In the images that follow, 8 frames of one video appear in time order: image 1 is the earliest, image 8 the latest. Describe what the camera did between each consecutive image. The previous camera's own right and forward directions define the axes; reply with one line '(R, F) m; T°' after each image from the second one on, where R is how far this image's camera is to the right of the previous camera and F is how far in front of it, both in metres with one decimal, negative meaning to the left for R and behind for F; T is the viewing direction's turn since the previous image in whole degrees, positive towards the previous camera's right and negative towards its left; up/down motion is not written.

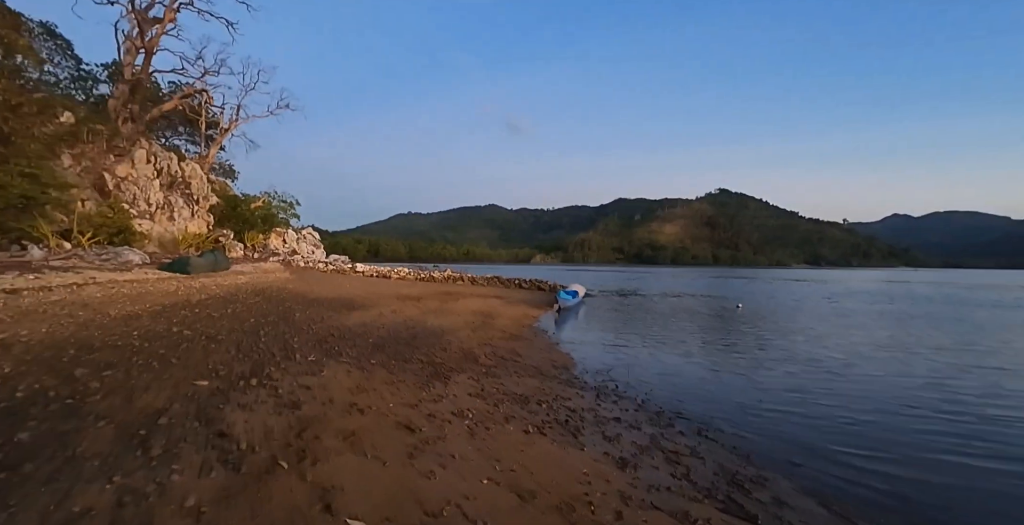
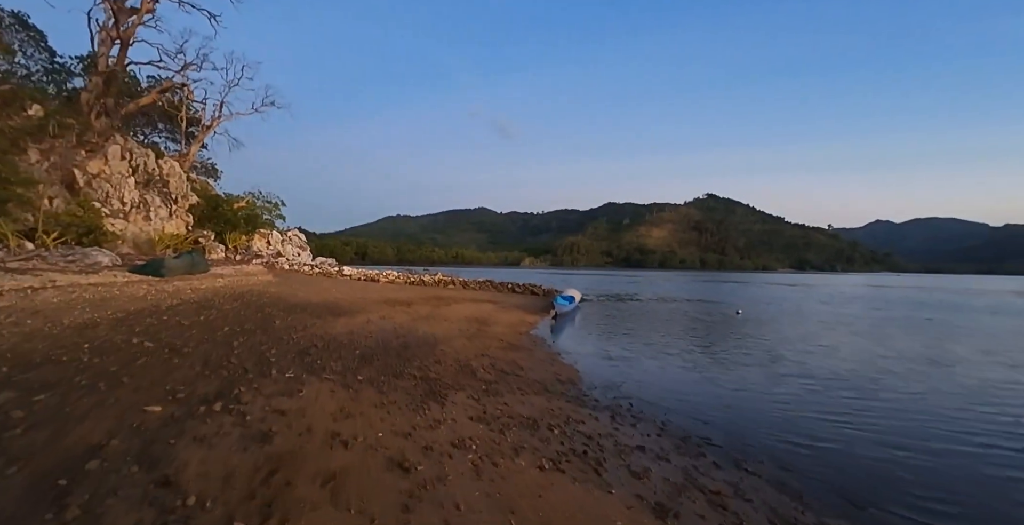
(-0.3, +0.9) m; +1°
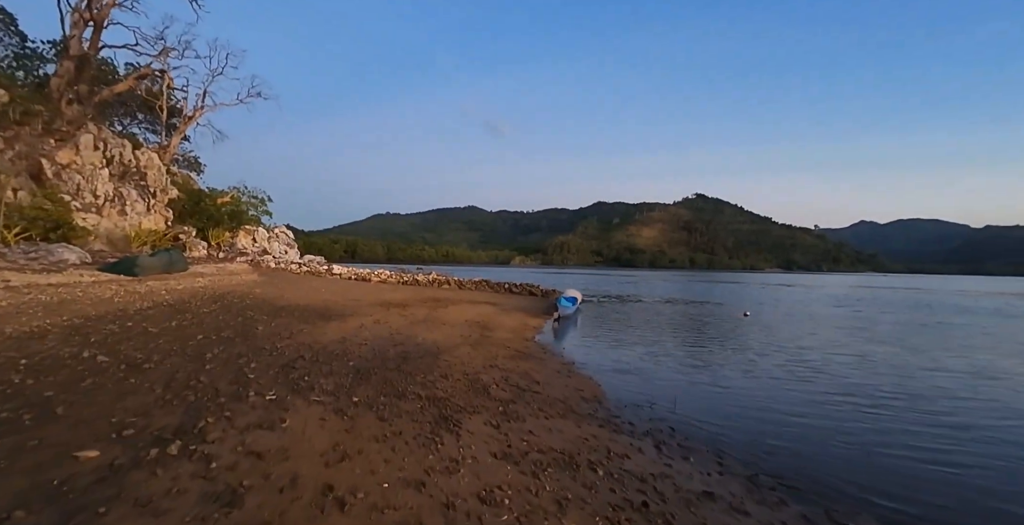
(-0.5, +1.2) m; +1°
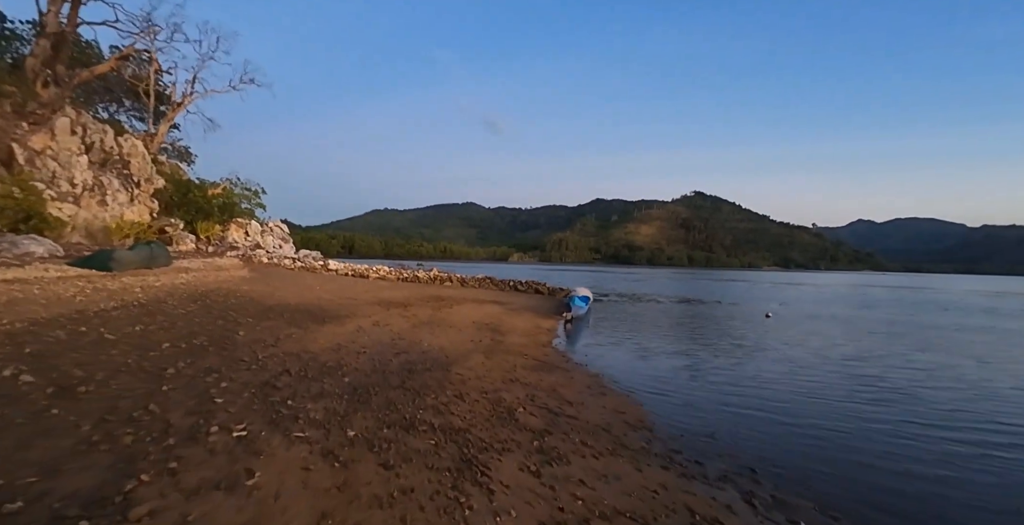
(-0.5, +1.6) m; 0°
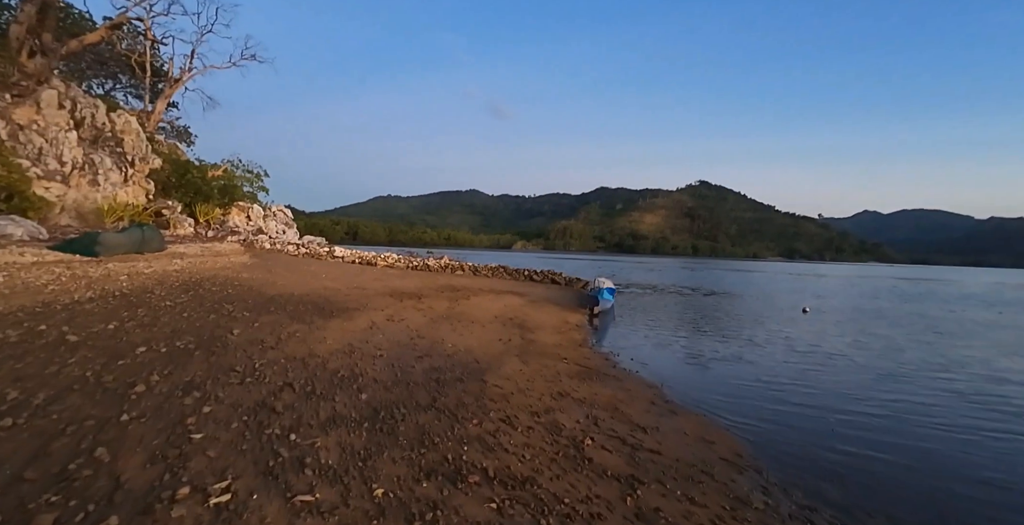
(-0.8, +1.6) m; 0°
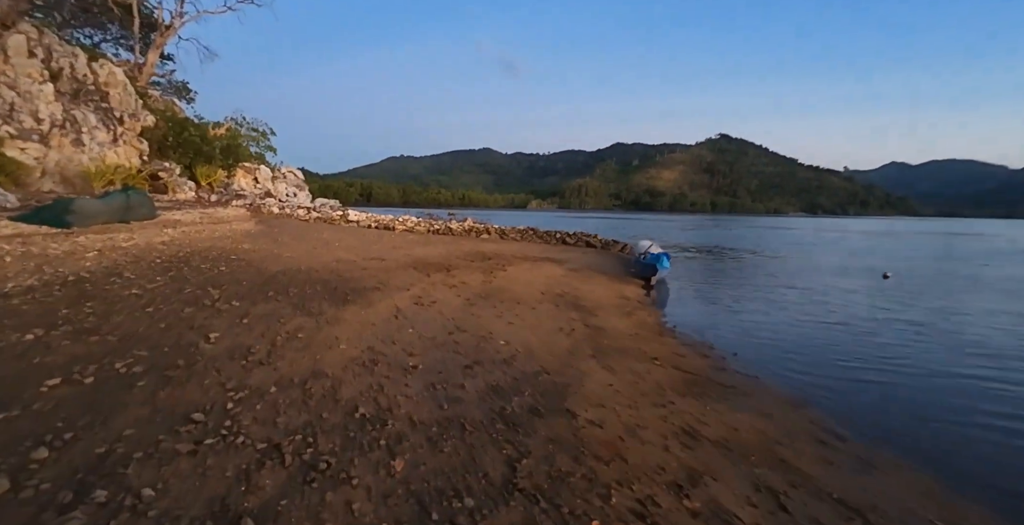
(-1.0, +2.7) m; -2°
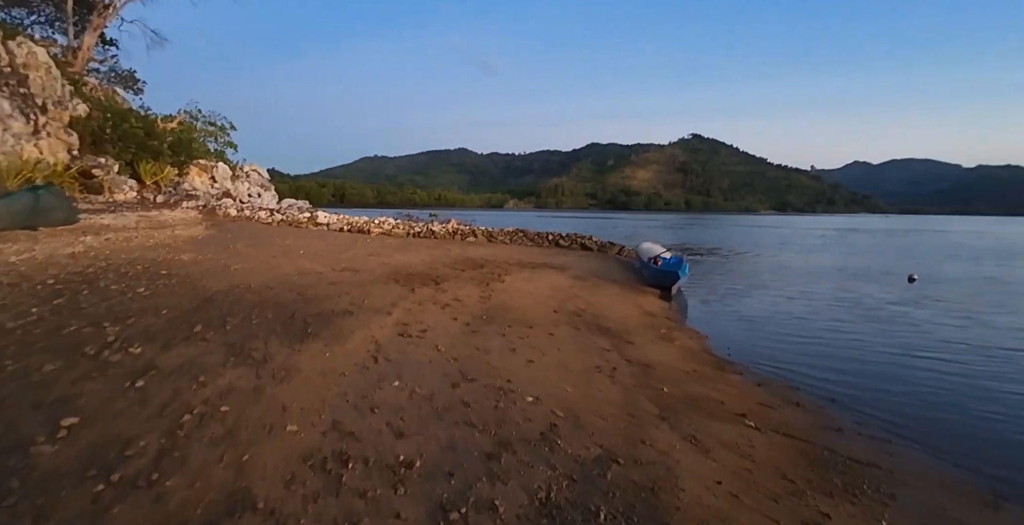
(-0.6, +2.3) m; +3°
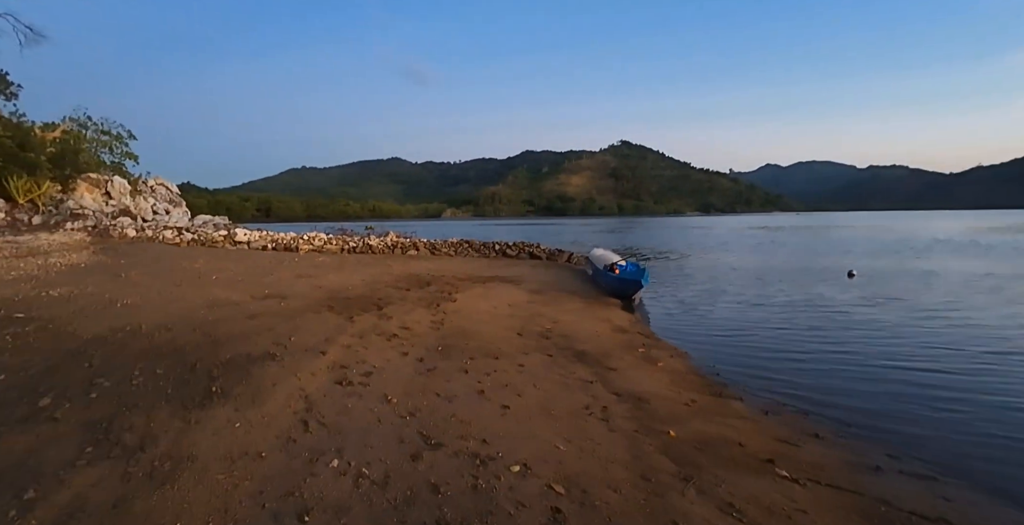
(-0.3, +1.2) m; +8°
